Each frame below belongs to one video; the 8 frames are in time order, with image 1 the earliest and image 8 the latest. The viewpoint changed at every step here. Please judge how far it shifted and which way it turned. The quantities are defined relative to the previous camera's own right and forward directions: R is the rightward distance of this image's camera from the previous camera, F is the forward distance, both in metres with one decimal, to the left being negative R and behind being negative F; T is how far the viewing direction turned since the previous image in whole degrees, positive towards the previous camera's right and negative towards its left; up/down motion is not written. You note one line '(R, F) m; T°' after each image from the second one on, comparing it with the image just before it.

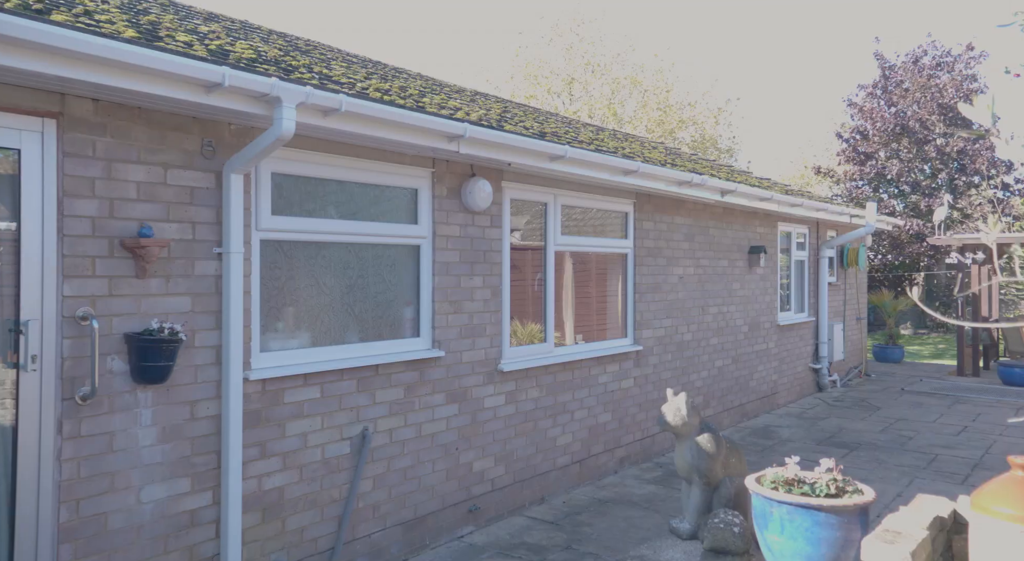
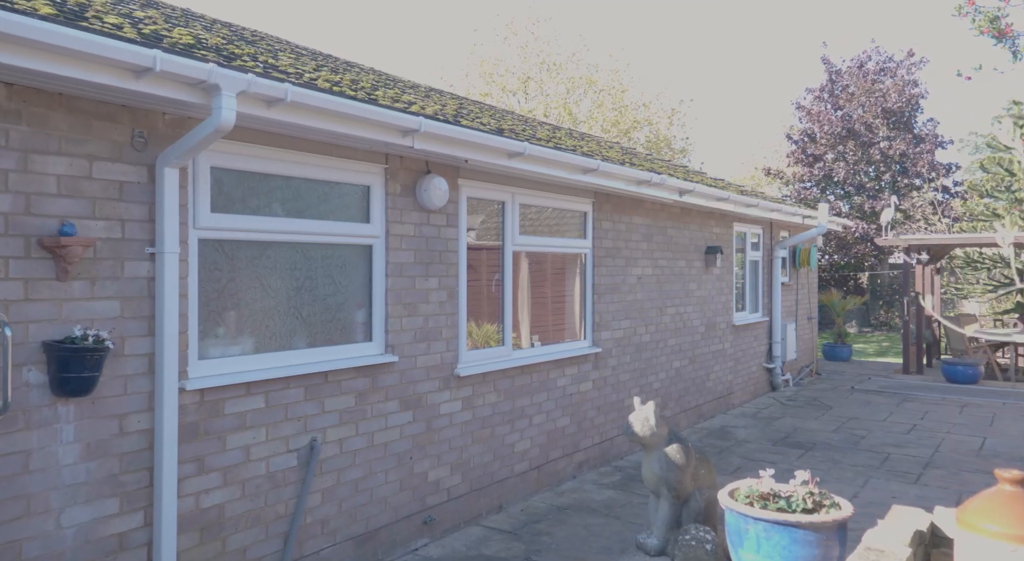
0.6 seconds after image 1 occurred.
(0.0, +0.2) m; +4°
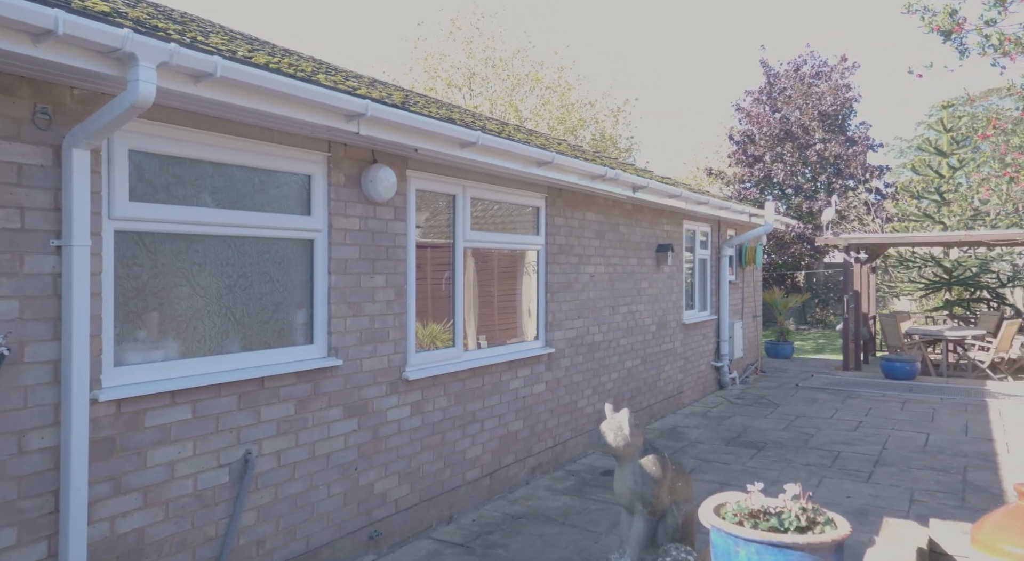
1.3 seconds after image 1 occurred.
(-0.1, +0.3) m; +5°
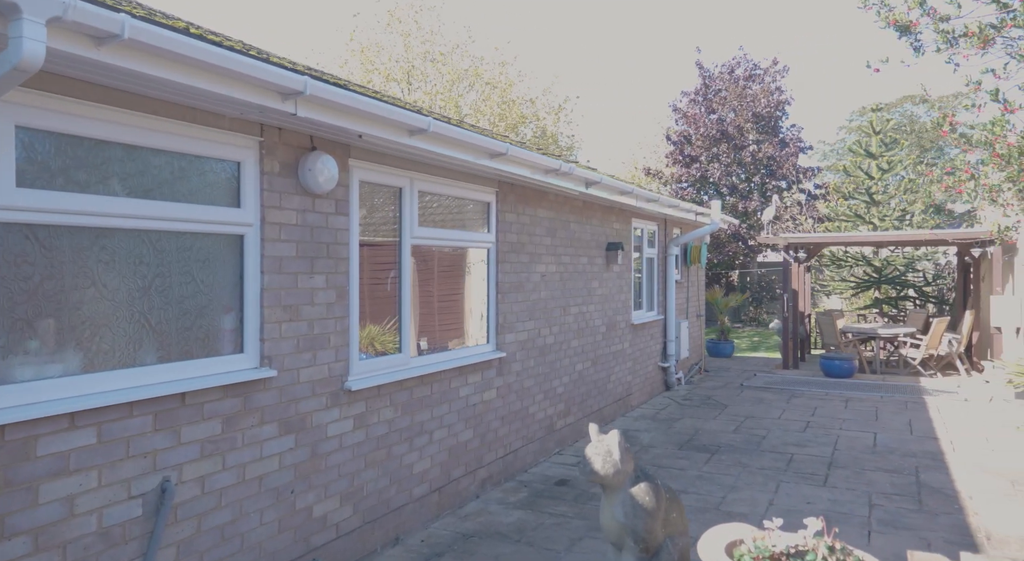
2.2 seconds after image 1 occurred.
(-0.1, +0.4) m; +5°
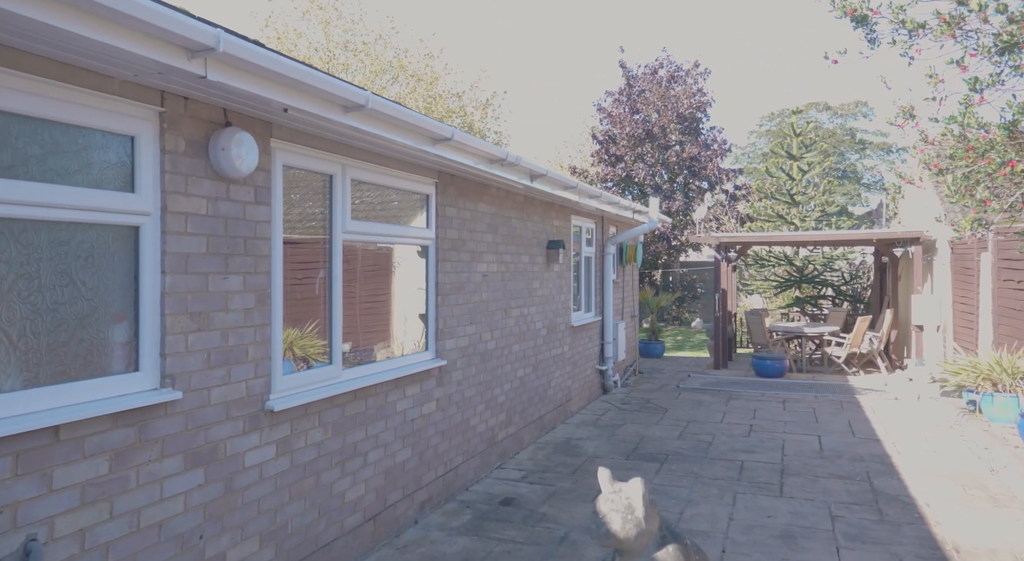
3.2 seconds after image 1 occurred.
(-0.2, +0.5) m; +6°
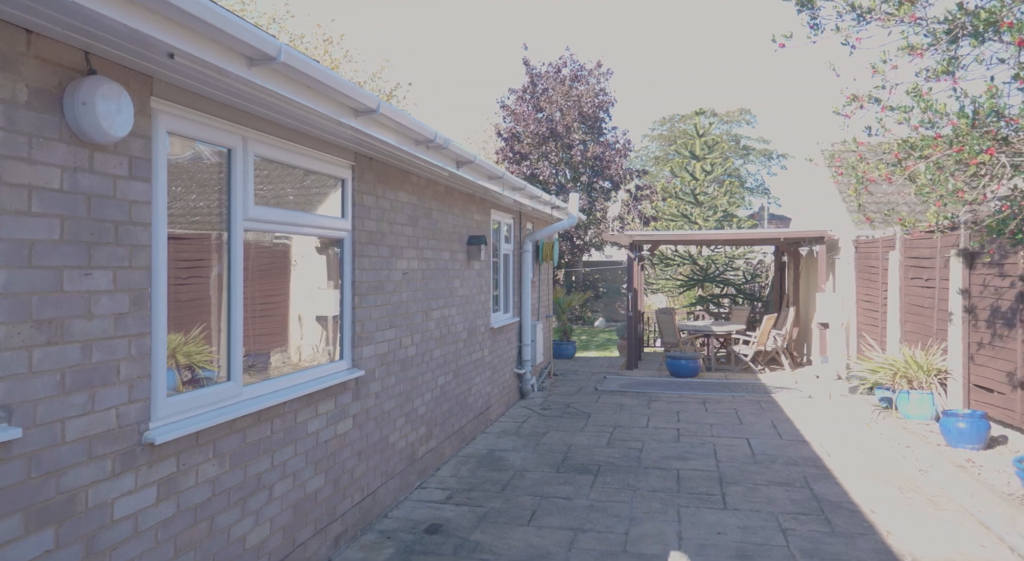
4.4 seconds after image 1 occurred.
(-0.2, +0.6) m; +8°
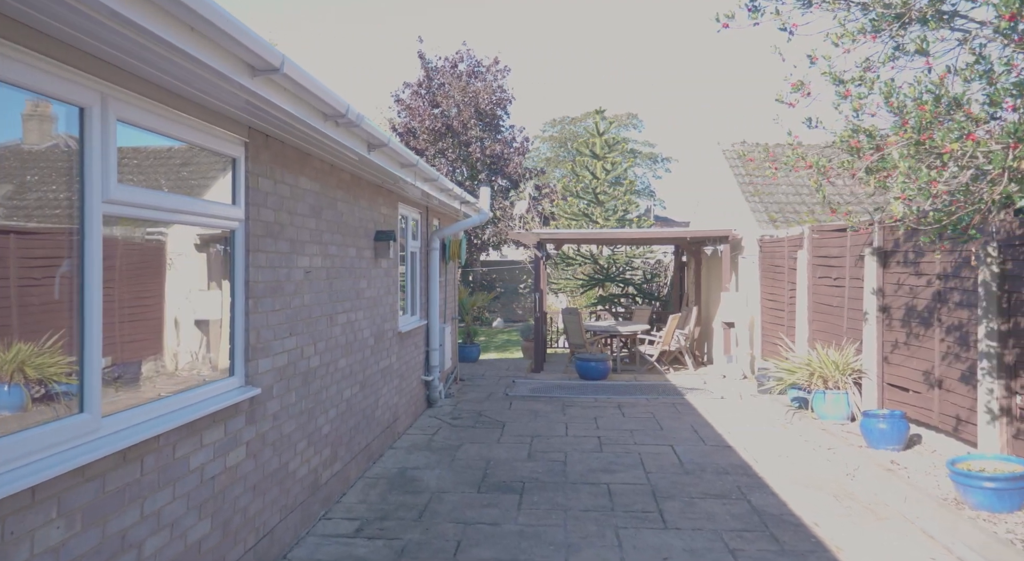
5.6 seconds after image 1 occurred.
(-0.2, +0.6) m; +9°
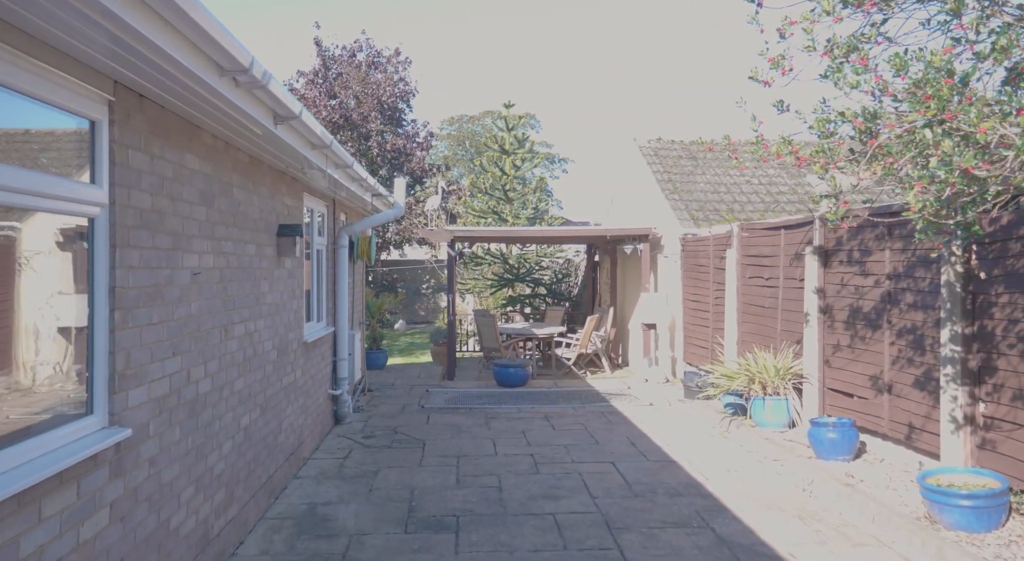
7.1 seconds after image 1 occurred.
(-0.2, +0.8) m; +8°
